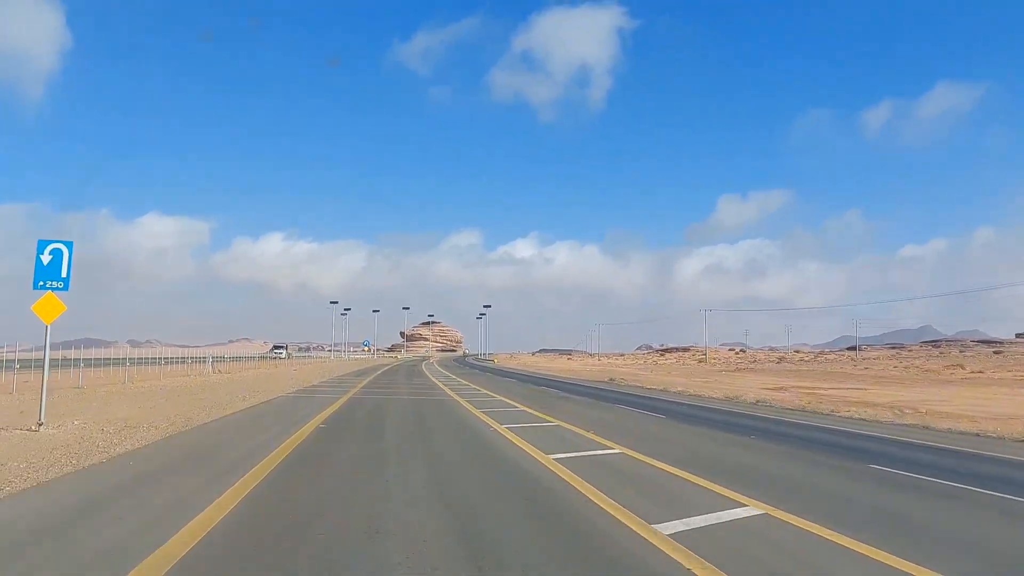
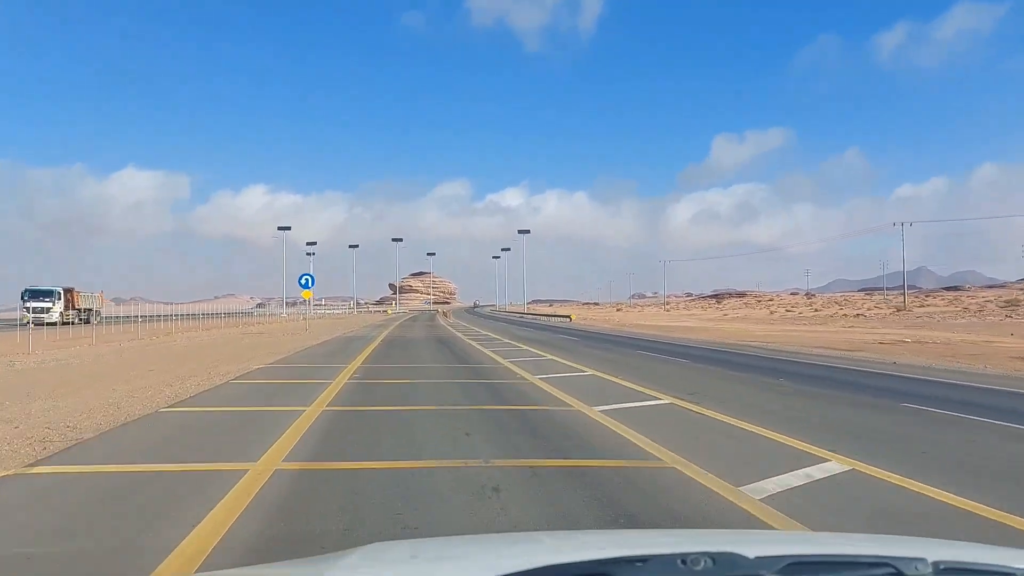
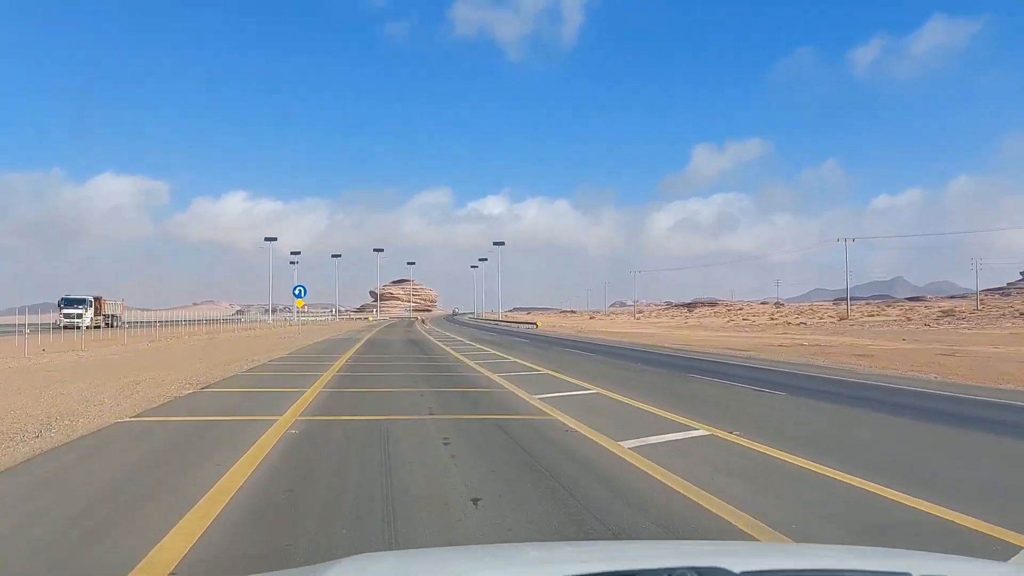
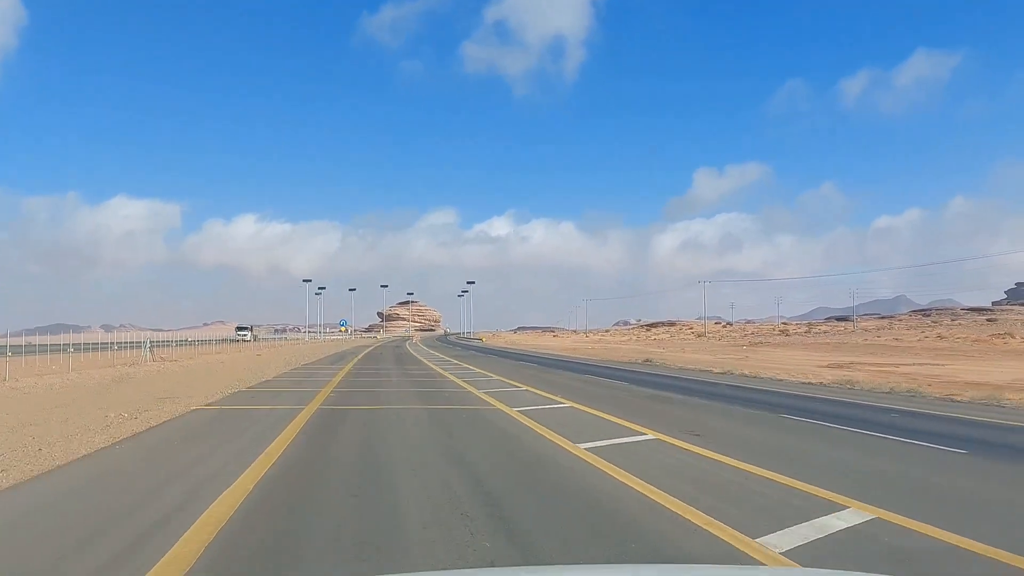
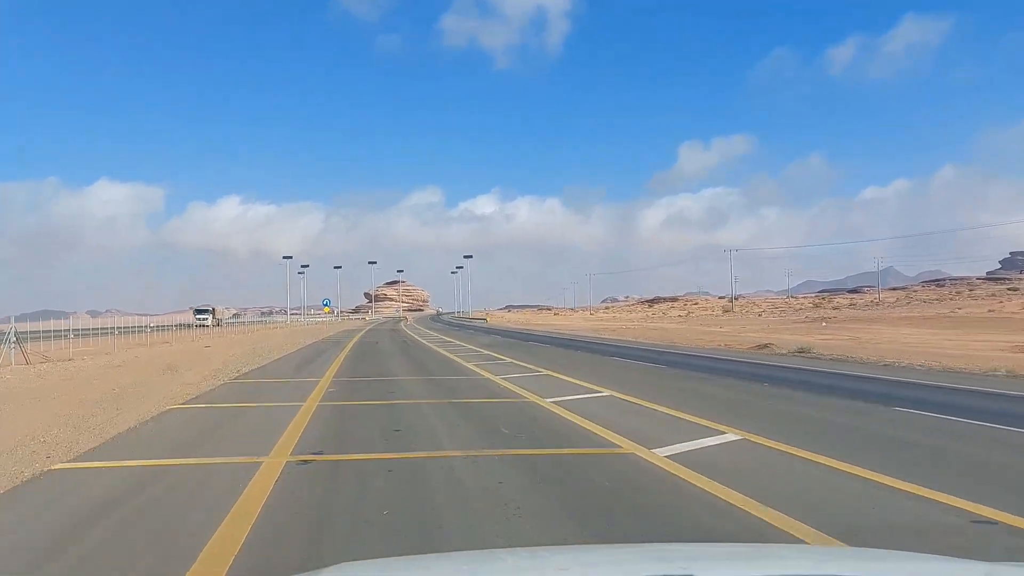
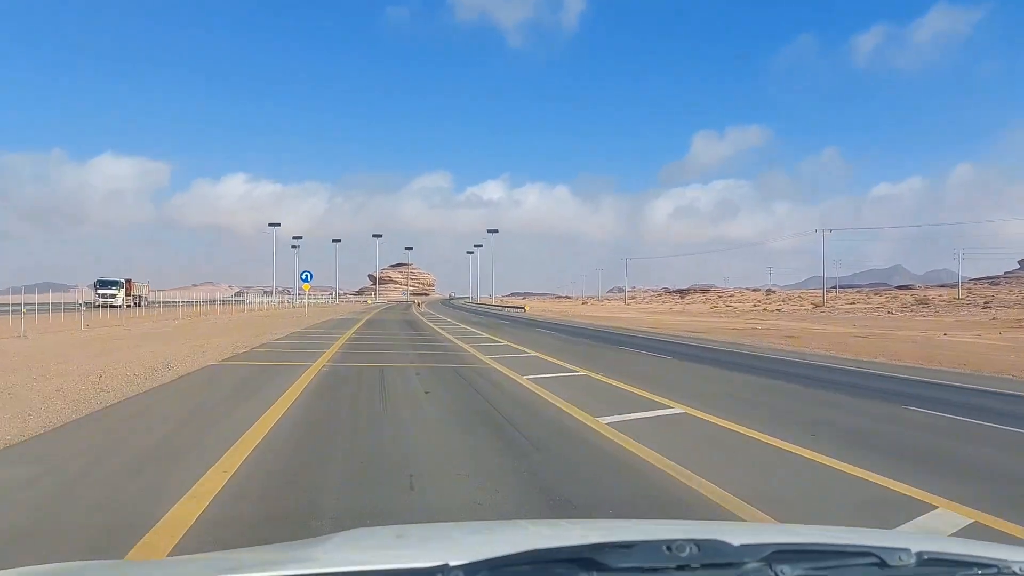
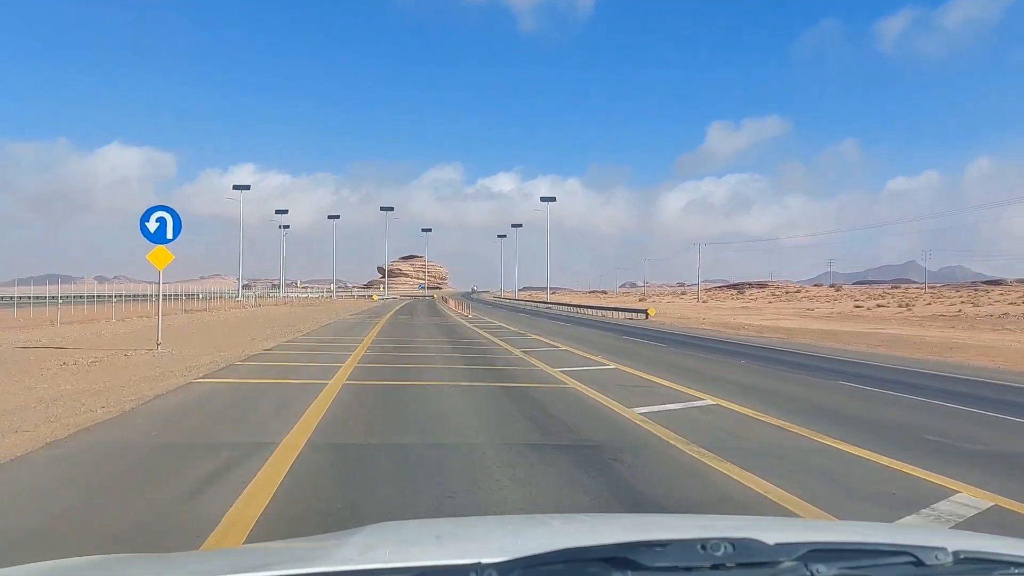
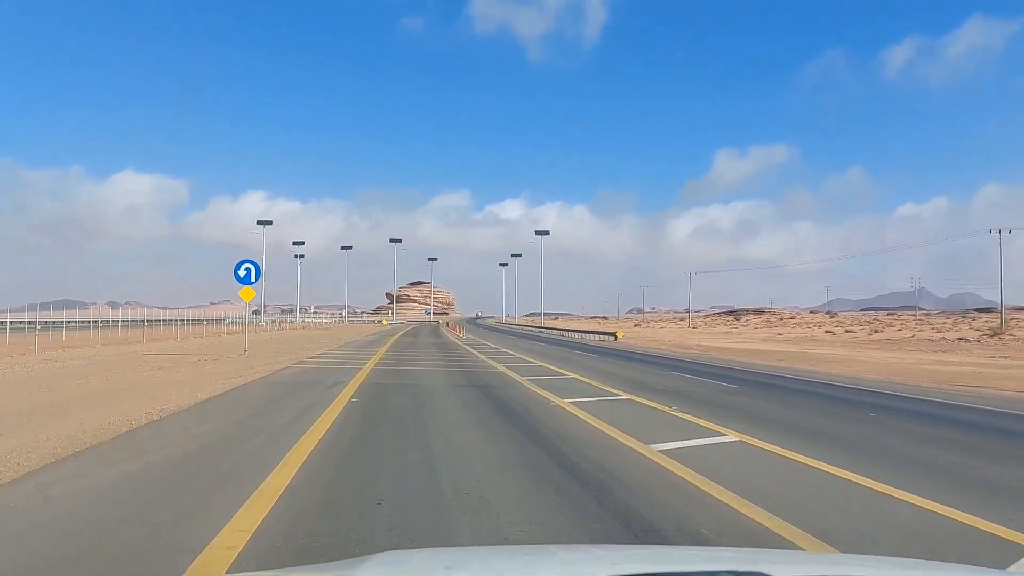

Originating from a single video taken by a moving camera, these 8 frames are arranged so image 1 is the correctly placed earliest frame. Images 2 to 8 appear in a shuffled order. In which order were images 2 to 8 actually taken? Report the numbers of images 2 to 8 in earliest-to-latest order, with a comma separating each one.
4, 5, 6, 3, 2, 8, 7
